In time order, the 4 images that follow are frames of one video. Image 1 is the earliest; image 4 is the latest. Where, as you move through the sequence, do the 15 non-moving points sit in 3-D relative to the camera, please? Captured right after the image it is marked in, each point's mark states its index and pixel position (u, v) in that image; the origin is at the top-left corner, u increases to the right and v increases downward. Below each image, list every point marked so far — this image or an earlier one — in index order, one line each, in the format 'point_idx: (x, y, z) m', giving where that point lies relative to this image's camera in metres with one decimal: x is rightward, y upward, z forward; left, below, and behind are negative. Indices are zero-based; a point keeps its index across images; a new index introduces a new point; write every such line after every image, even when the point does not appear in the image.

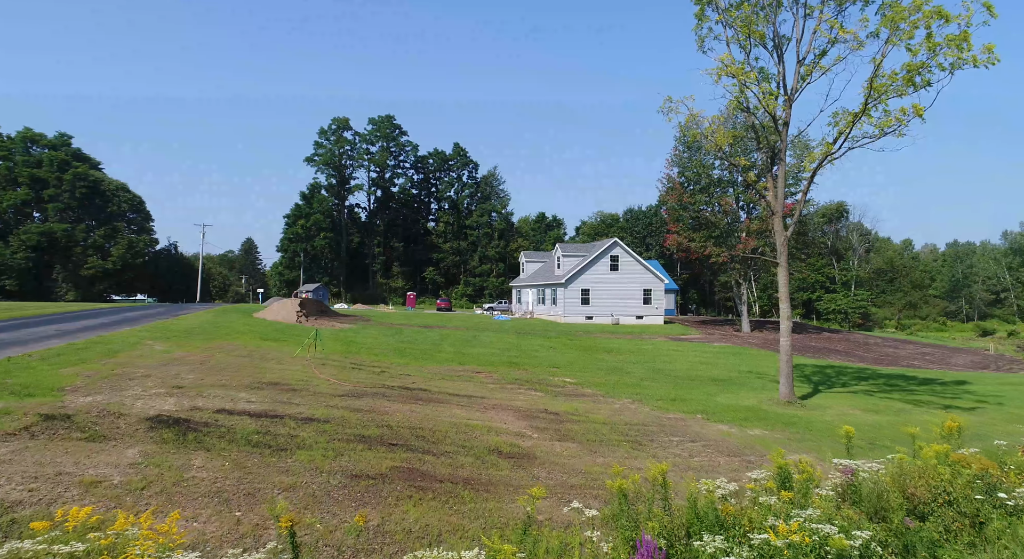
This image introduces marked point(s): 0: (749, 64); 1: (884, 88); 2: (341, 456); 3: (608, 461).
0: (+5.8, +5.3, +17.9) m
1: (+7.6, +3.9, +14.8) m
2: (-2.0, -2.1, +8.6) m
3: (+1.4, -2.6, +10.4) m
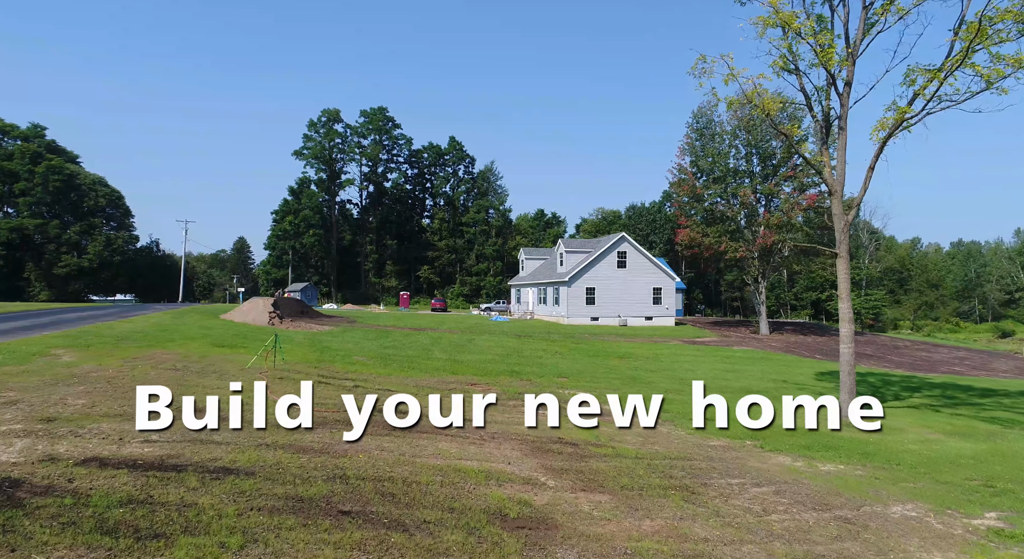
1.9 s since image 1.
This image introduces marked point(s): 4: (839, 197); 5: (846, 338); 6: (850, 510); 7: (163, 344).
0: (+5.9, +5.4, +14.8) m
1: (+7.7, +4.0, +11.7) m
2: (-1.9, -2.0, +5.4) m
3: (+1.5, -2.5, +7.3) m
4: (+6.6, +1.7, +14.7) m
5: (+6.6, -1.2, +14.4) m
6: (+4.0, -2.7, +8.6) m
7: (-7.3, -1.3, +15.2) m
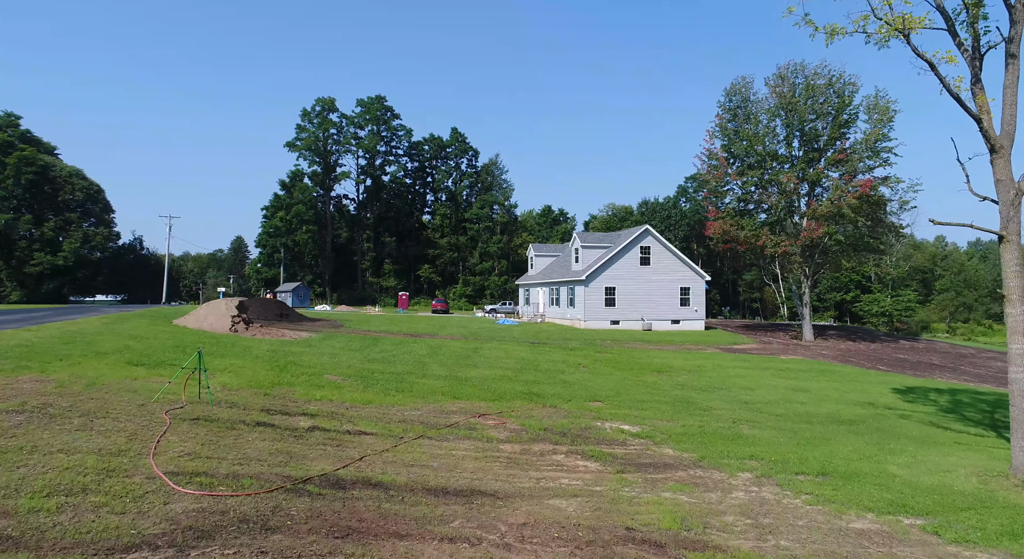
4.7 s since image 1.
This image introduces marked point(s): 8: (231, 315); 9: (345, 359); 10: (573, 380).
0: (+6.3, +5.5, +10.4) m
1: (+8.0, +4.1, +7.3) m
2: (-1.6, -1.9, +1.1) m
3: (+1.8, -2.4, +2.9) m
4: (+7.0, +1.8, +10.3) m
5: (+7.0, -1.1, +10.0) m
6: (+4.4, -2.6, +4.2) m
7: (-6.9, -1.2, +10.9) m
8: (-7.7, -1.0, +19.9) m
9: (-3.8, -1.8, +16.6) m
10: (+1.5, -2.4, +17.7) m
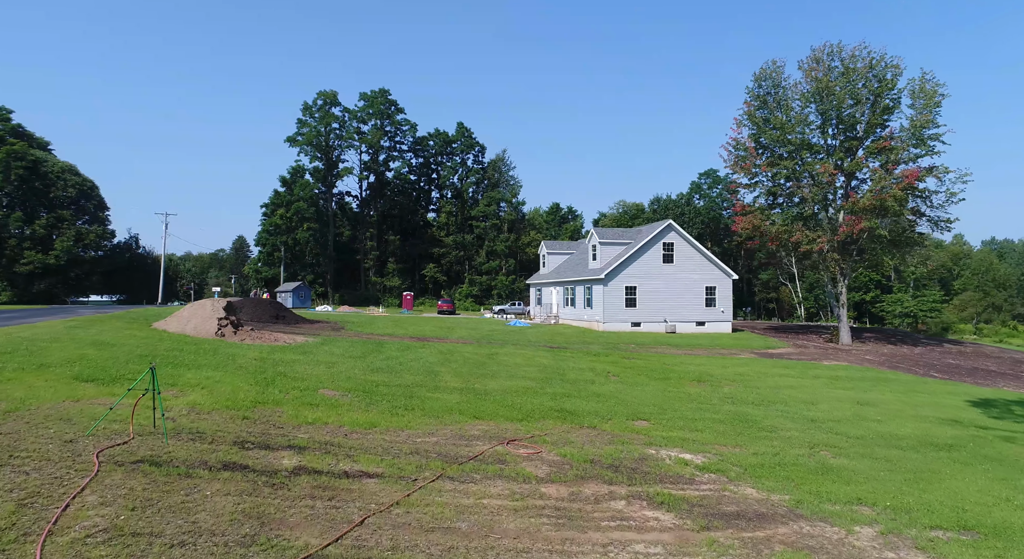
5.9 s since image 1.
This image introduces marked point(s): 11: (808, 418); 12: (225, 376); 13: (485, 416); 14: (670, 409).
0: (+6.8, +5.6, +8.1) m
1: (+8.5, +4.2, +5.0) m
2: (-1.1, -1.8, -1.2) m
3: (+2.3, -2.3, +0.6) m
4: (+7.5, +1.8, +8.0) m
5: (+7.5, -1.0, +7.6) m
6: (+4.8, -2.6, +1.9) m
7: (-6.4, -1.2, +8.6) m
8: (-7.1, -0.9, +17.6) m
9: (-3.3, -1.7, +14.3) m
10: (+2.0, -2.4, +15.4) m
11: (+5.7, -2.7, +14.1) m
12: (-4.6, -1.5, +11.7) m
13: (-0.4, -2.2, +11.7) m
14: (+3.1, -2.5, +14.1) m
